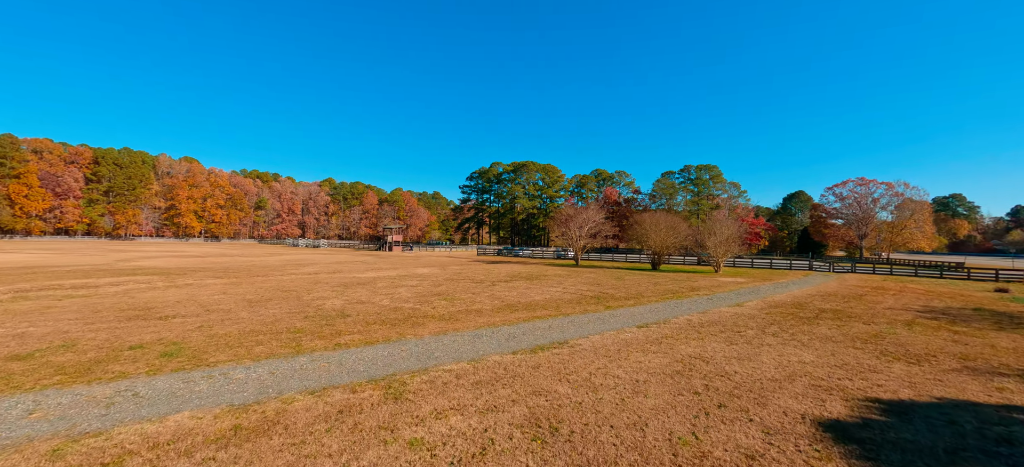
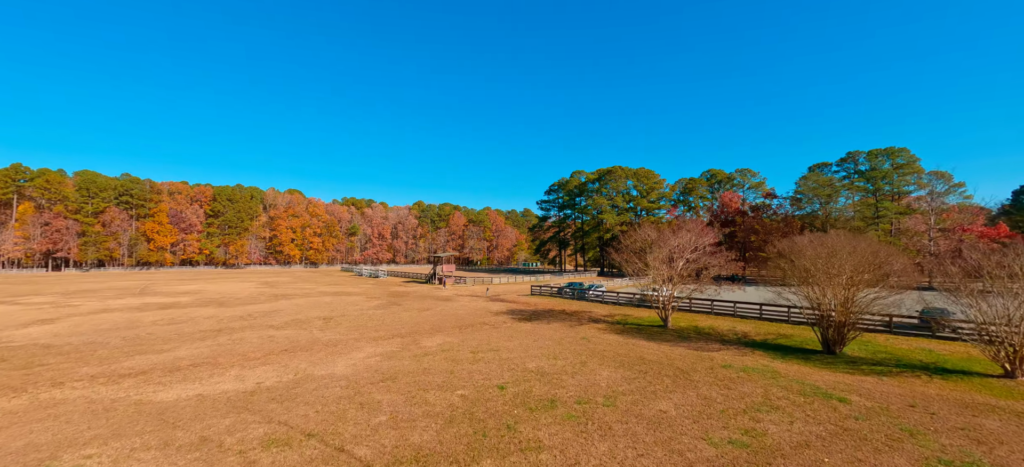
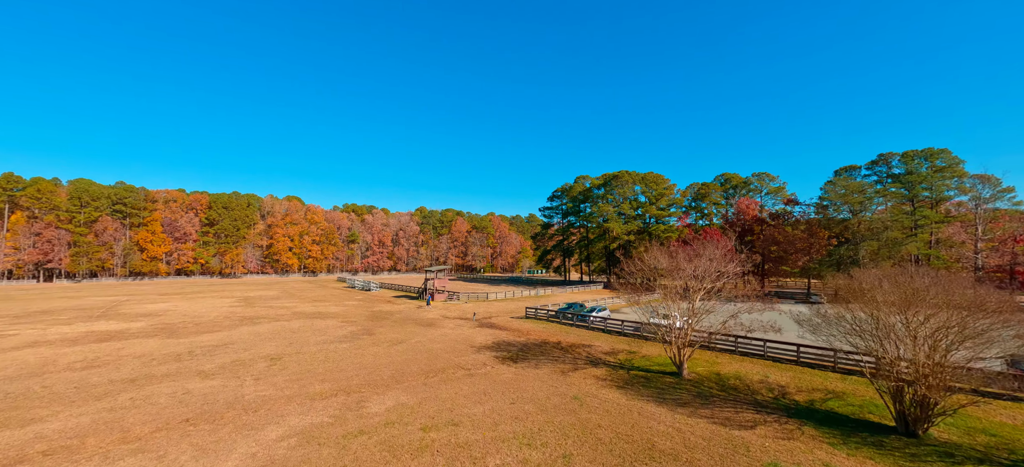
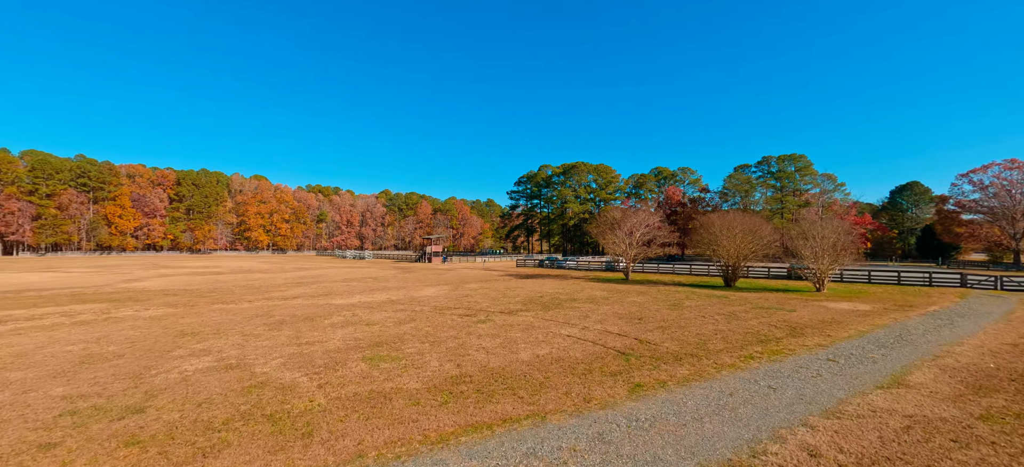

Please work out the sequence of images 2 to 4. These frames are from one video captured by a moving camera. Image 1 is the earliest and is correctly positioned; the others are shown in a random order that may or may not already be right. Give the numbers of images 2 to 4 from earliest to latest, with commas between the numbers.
4, 2, 3
